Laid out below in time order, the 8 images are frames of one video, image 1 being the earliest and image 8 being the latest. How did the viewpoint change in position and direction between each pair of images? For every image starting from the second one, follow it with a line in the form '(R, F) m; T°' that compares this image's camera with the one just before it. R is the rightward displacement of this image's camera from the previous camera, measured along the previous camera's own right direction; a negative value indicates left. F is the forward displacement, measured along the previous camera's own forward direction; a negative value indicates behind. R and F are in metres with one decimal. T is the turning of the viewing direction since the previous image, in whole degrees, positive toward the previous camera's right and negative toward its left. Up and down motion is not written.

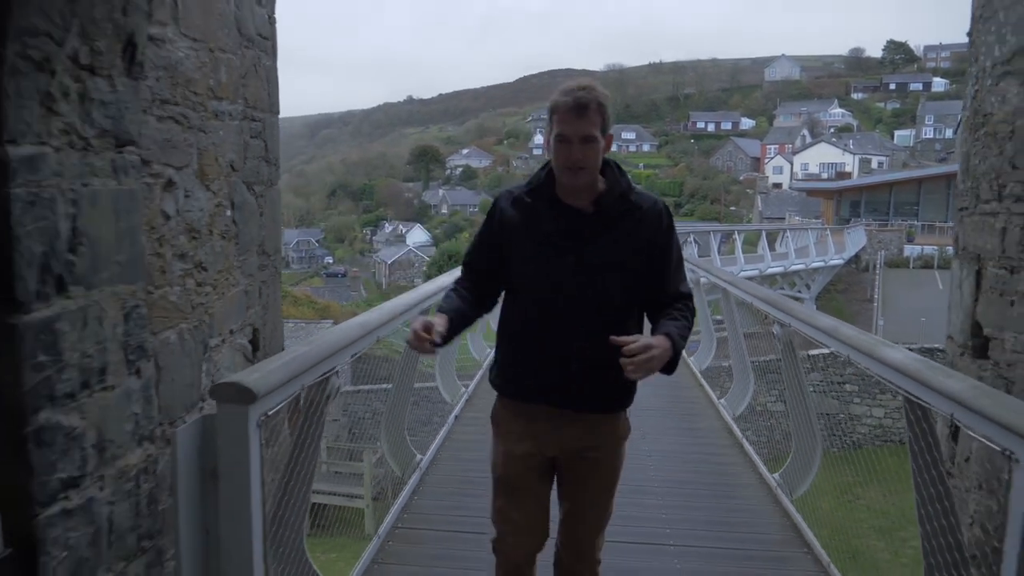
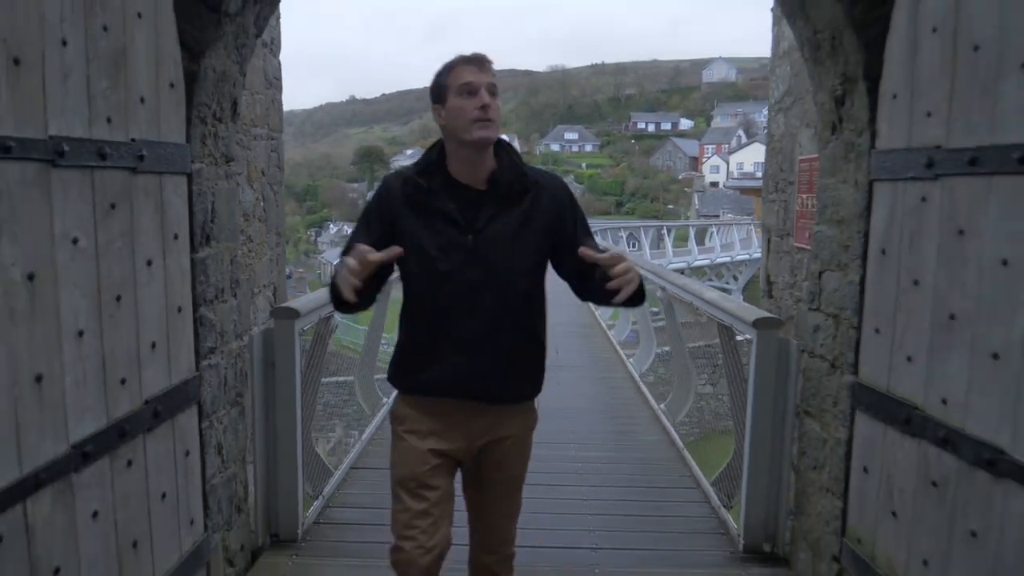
(0.0, -1.3) m; +4°
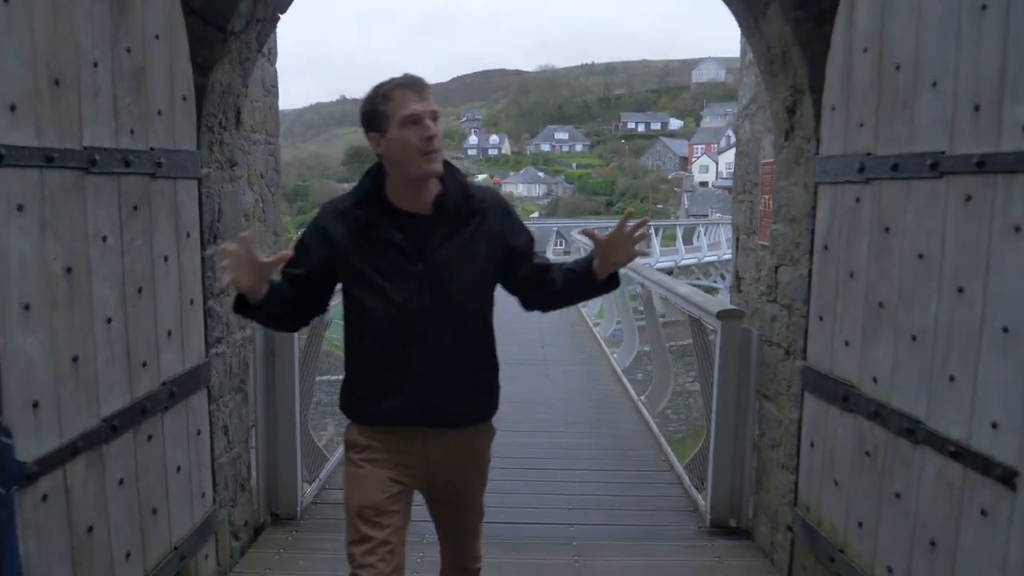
(0.0, -0.3) m; +1°
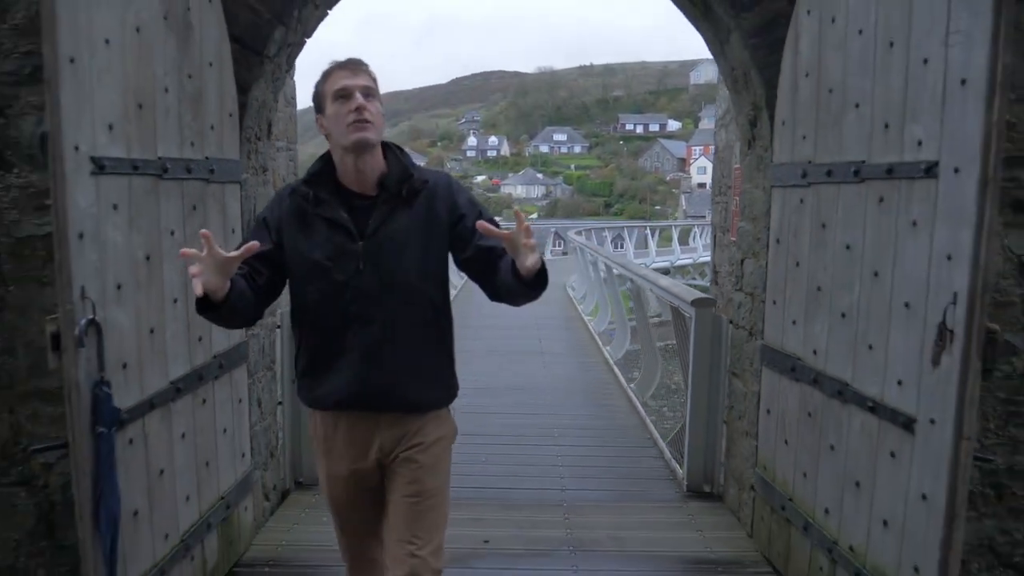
(0.0, -0.5) m; 0°
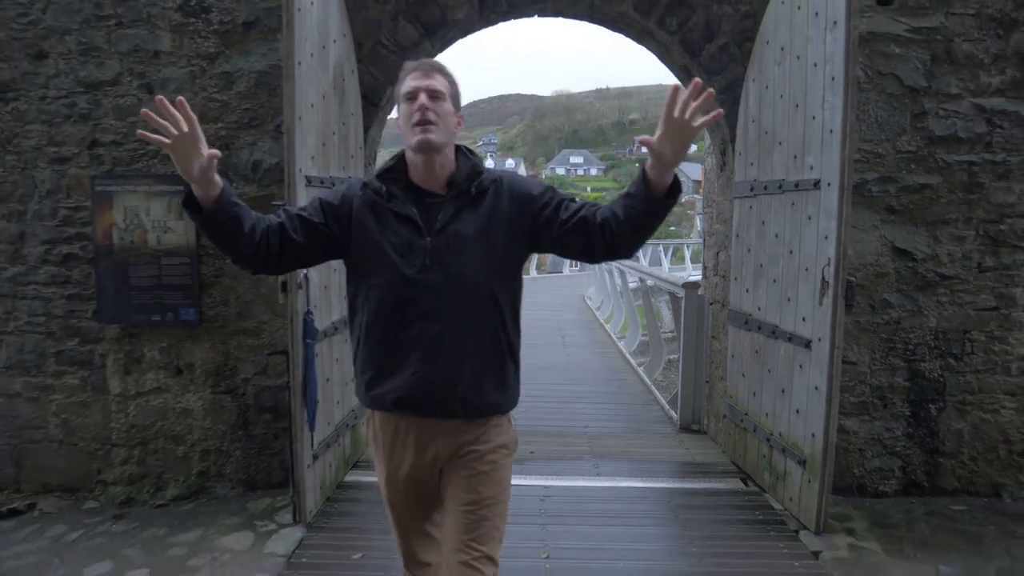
(-0.1, -1.4) m; -1°
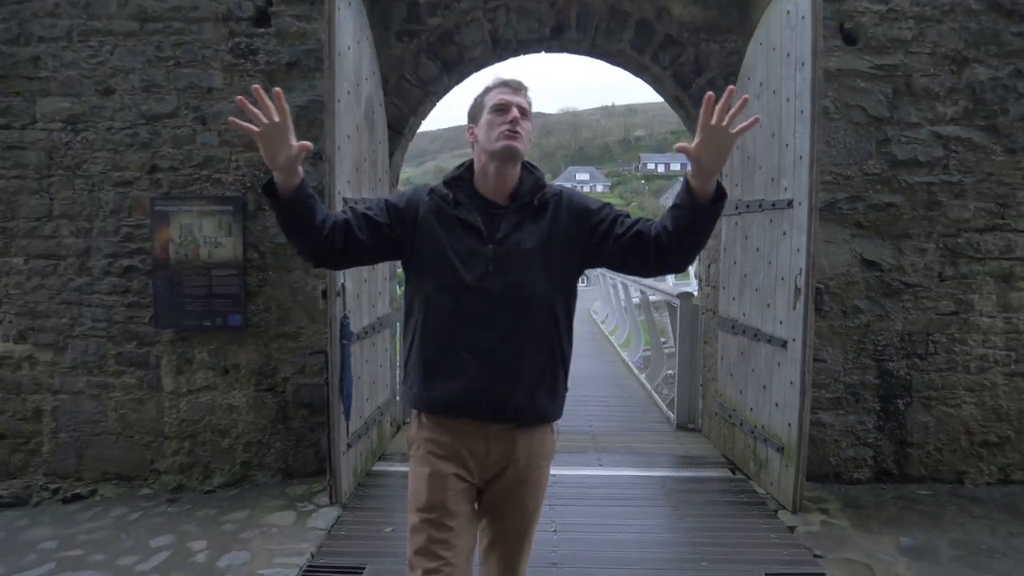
(0.0, -0.5) m; 0°
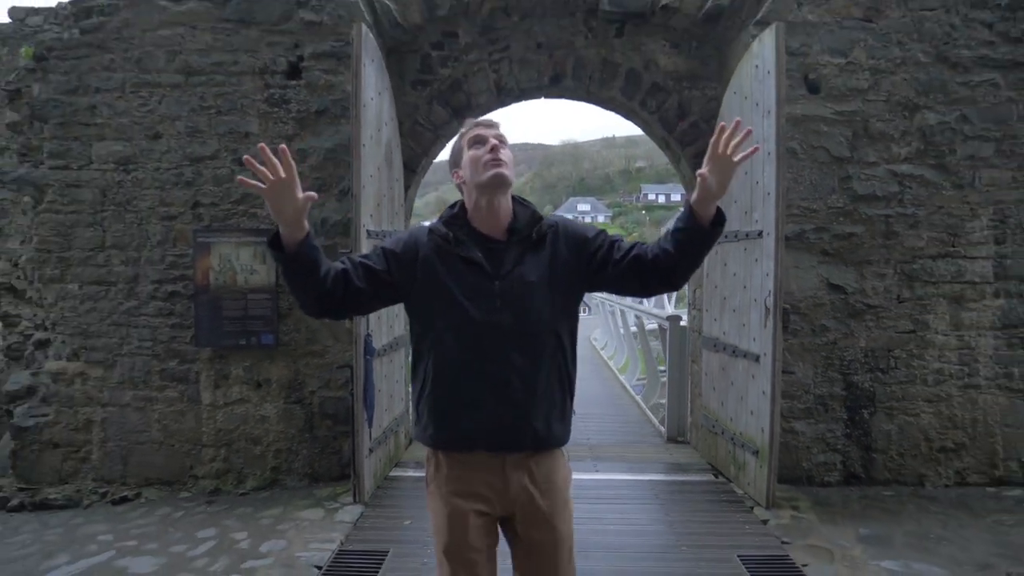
(0.0, -0.6) m; 0°
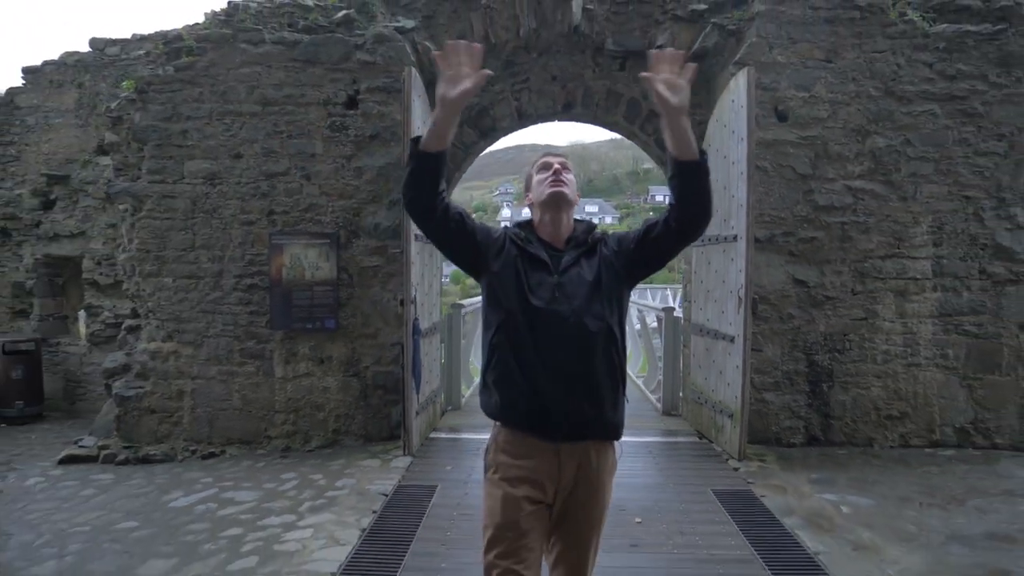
(-0.1, -1.1) m; -1°
